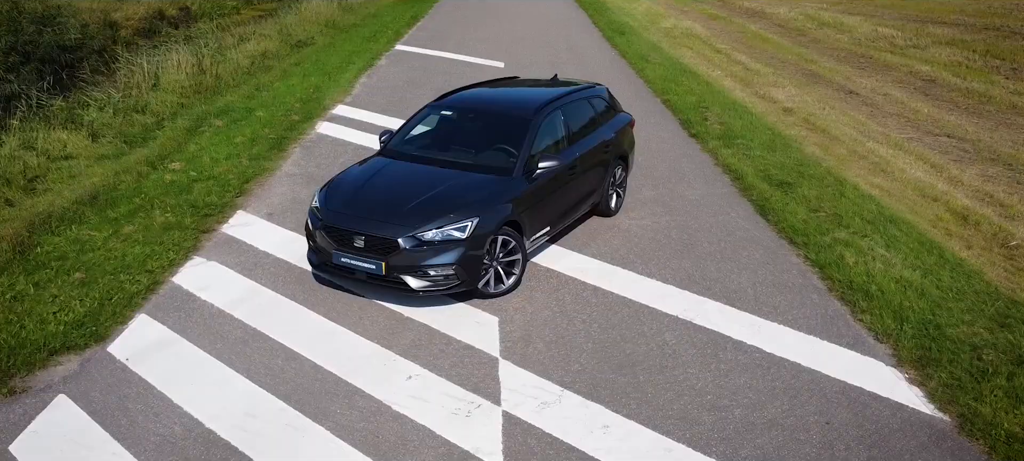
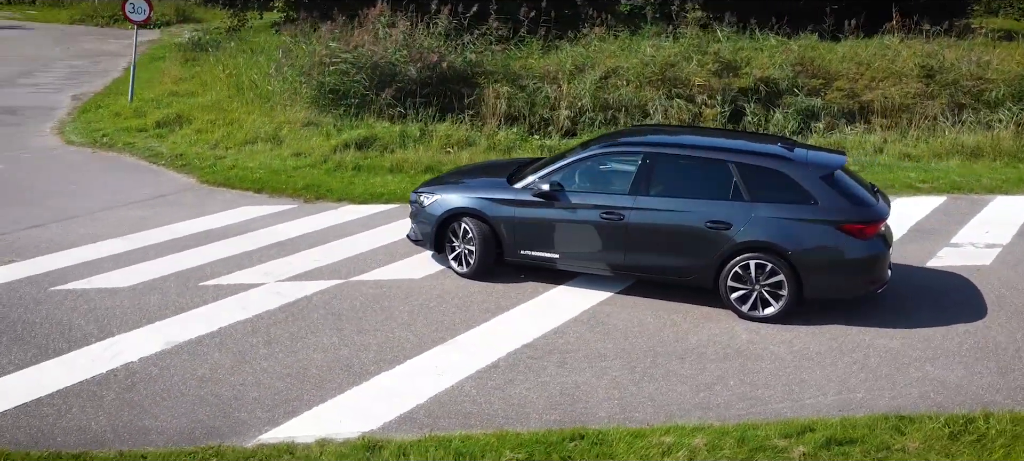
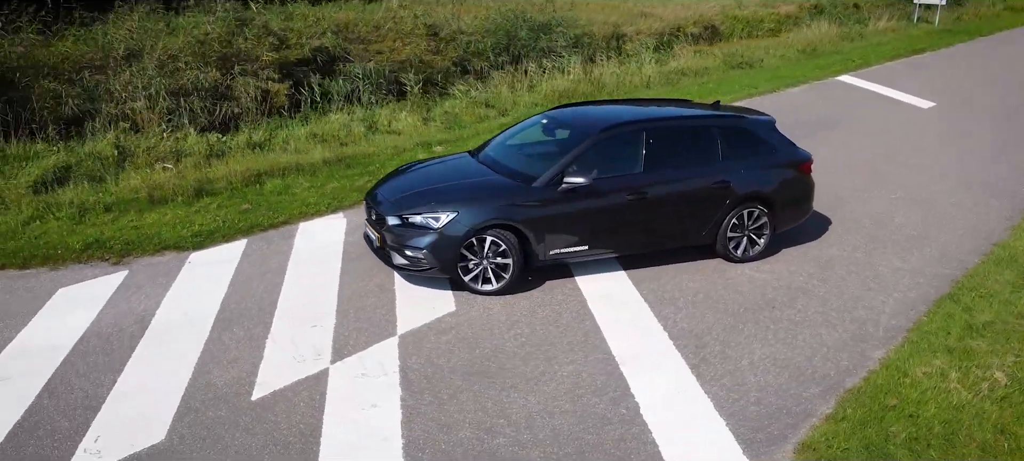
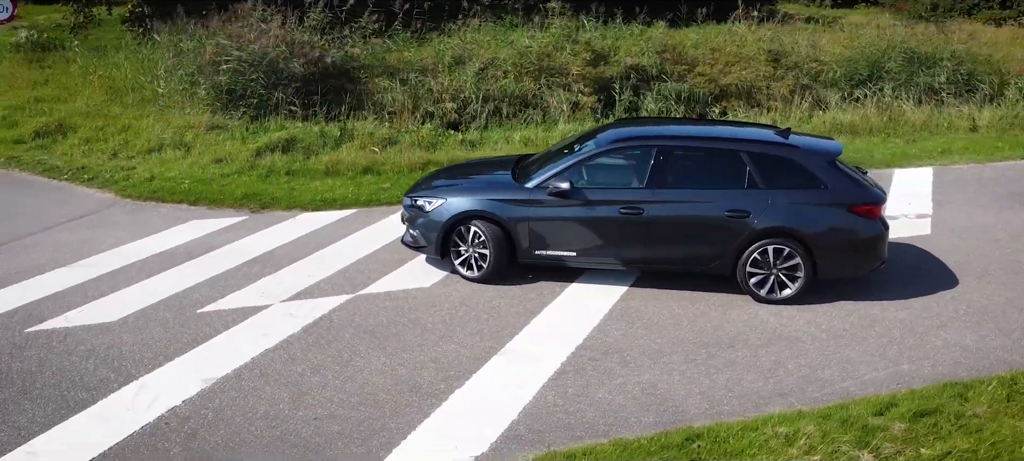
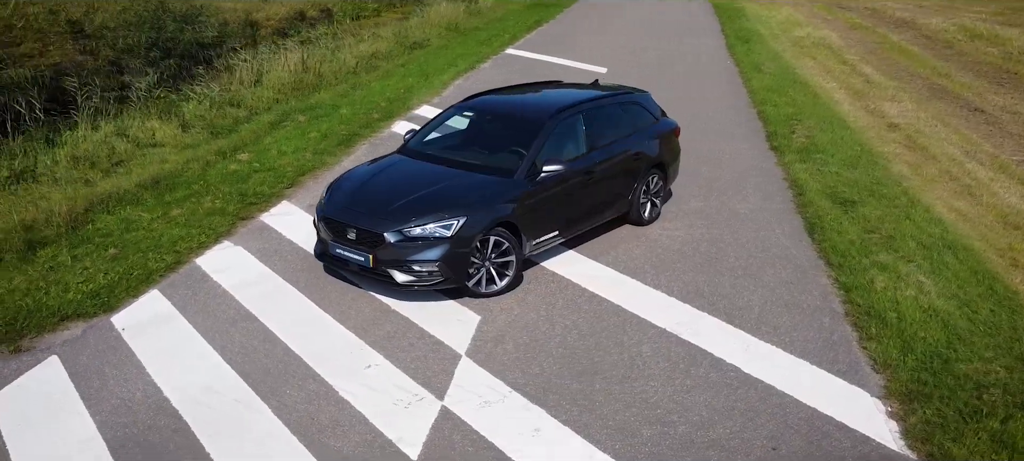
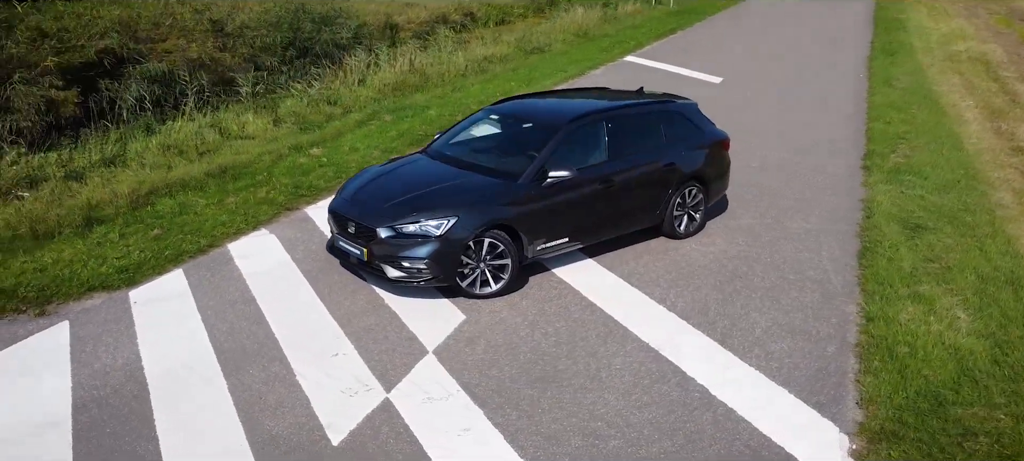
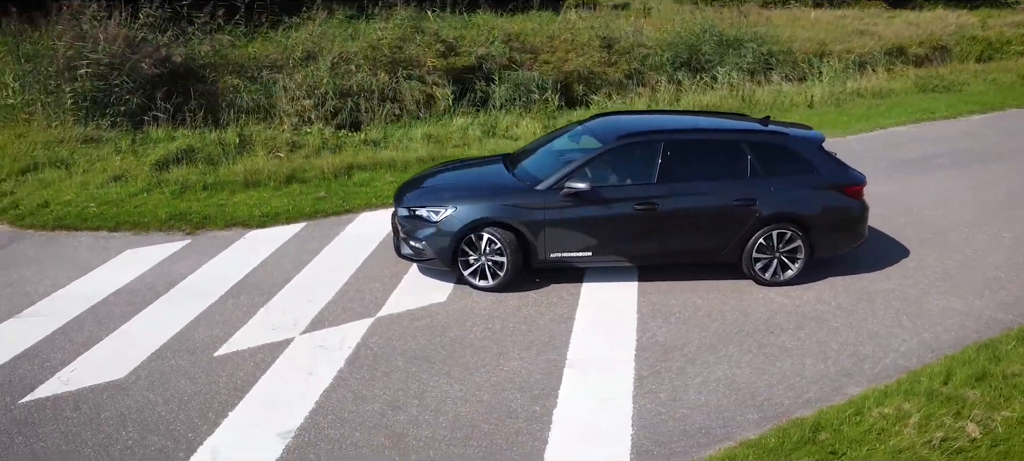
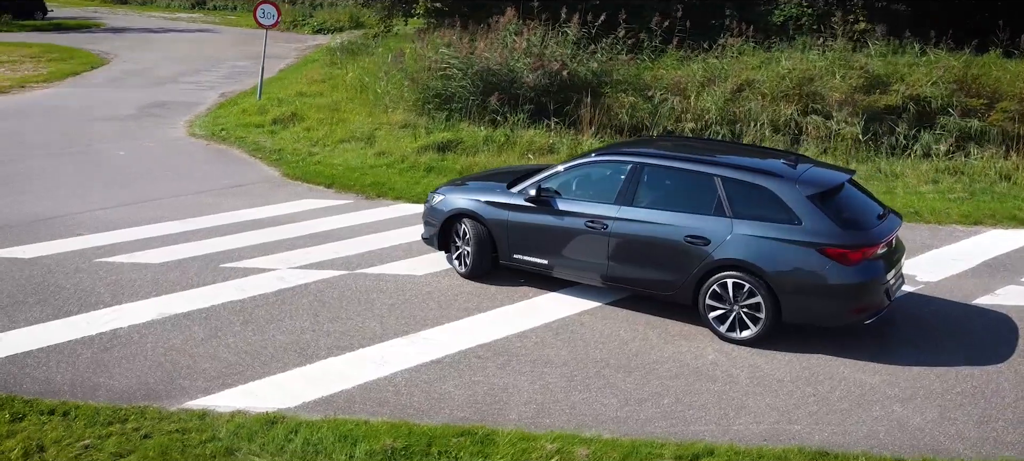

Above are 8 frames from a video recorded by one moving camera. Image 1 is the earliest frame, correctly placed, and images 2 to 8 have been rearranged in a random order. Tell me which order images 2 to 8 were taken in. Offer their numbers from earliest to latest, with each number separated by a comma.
5, 6, 3, 7, 4, 2, 8
